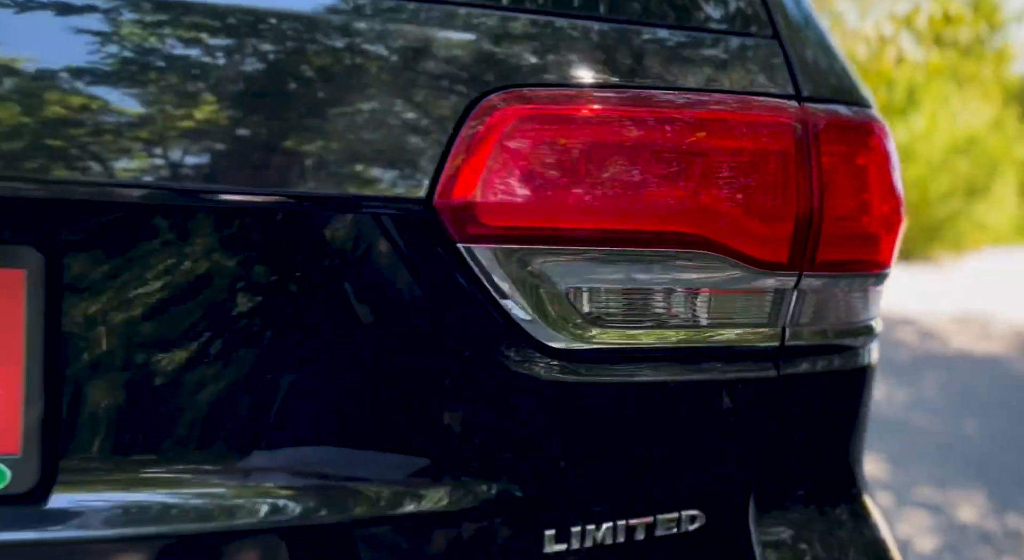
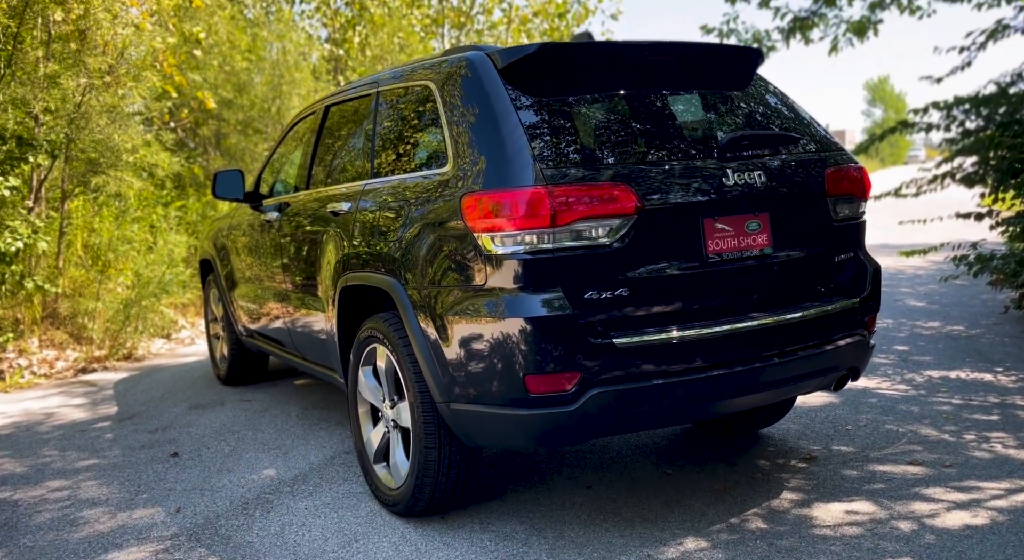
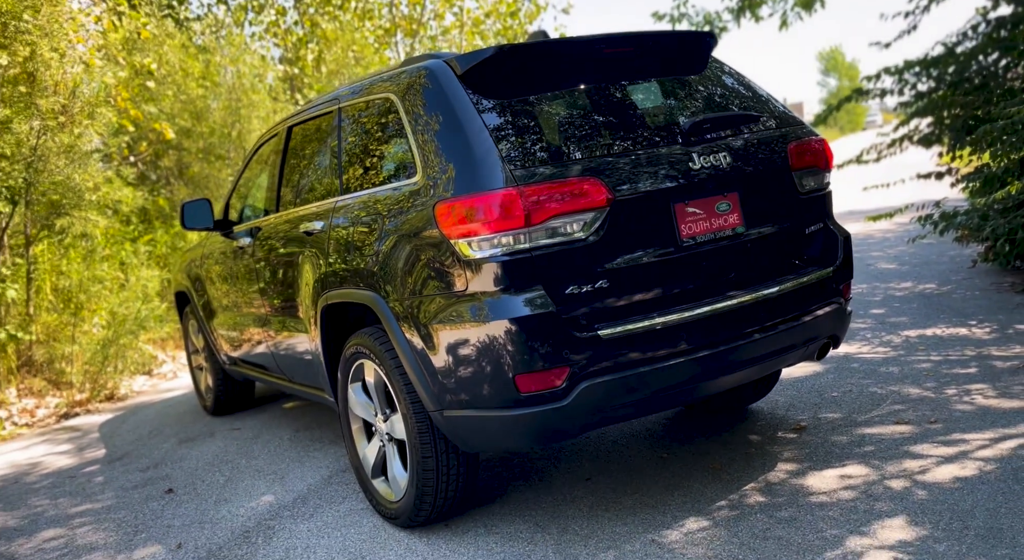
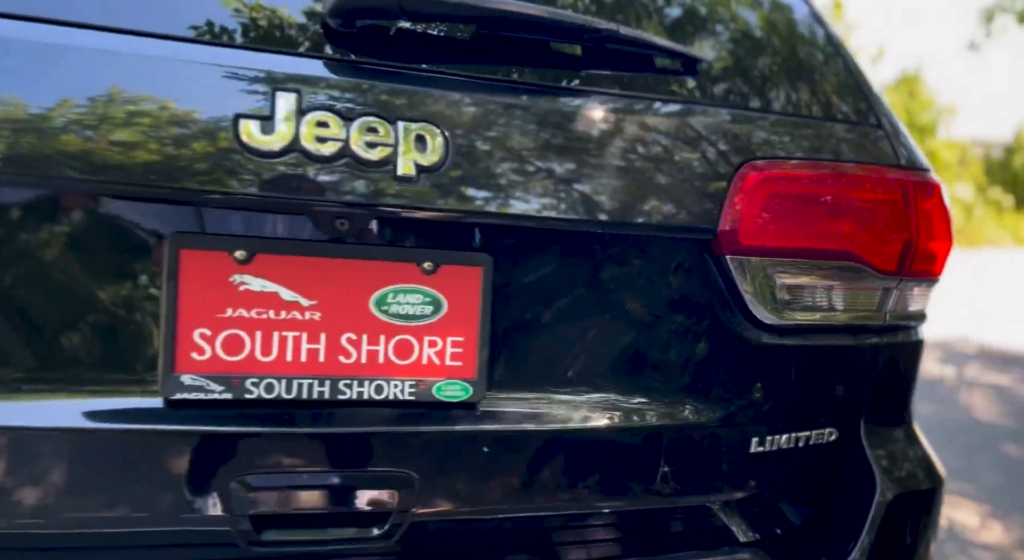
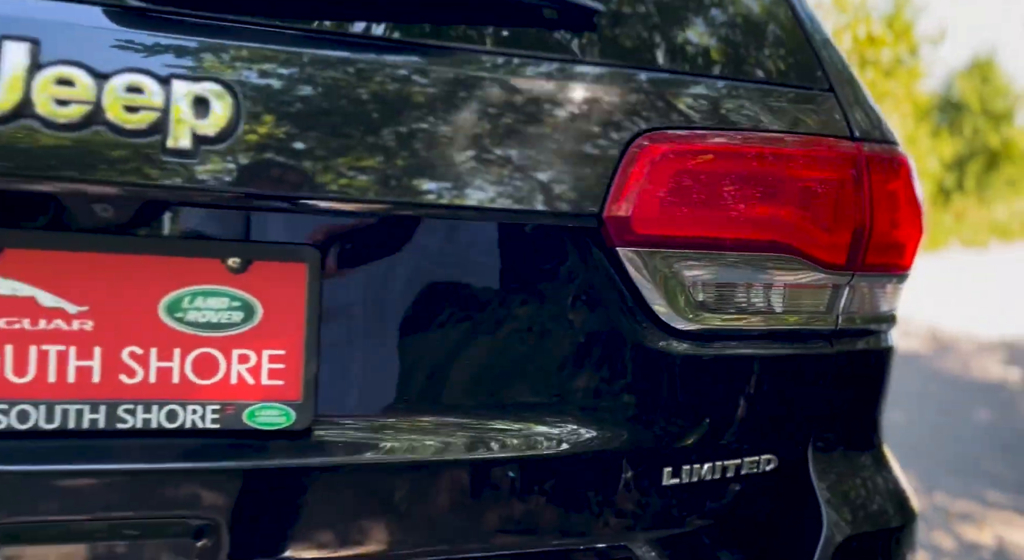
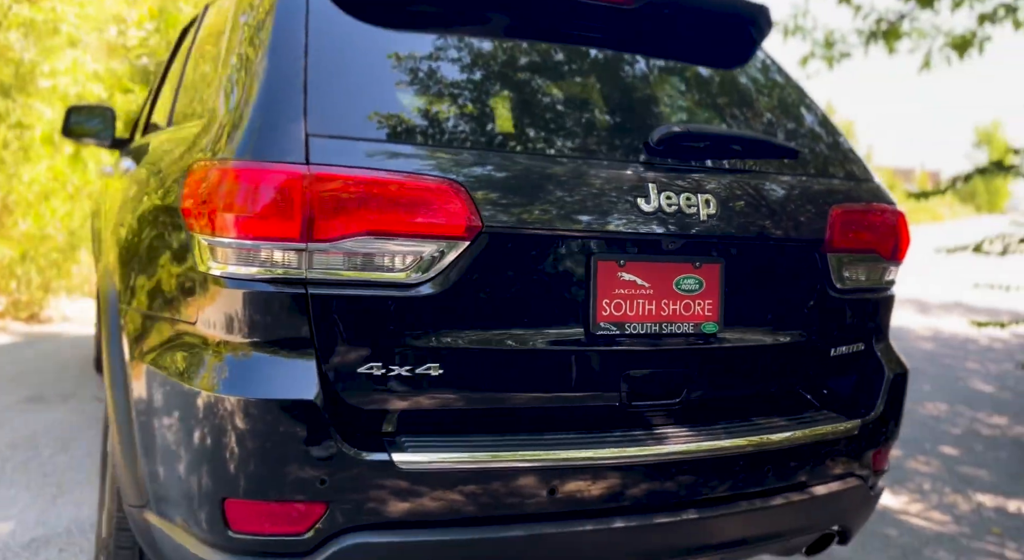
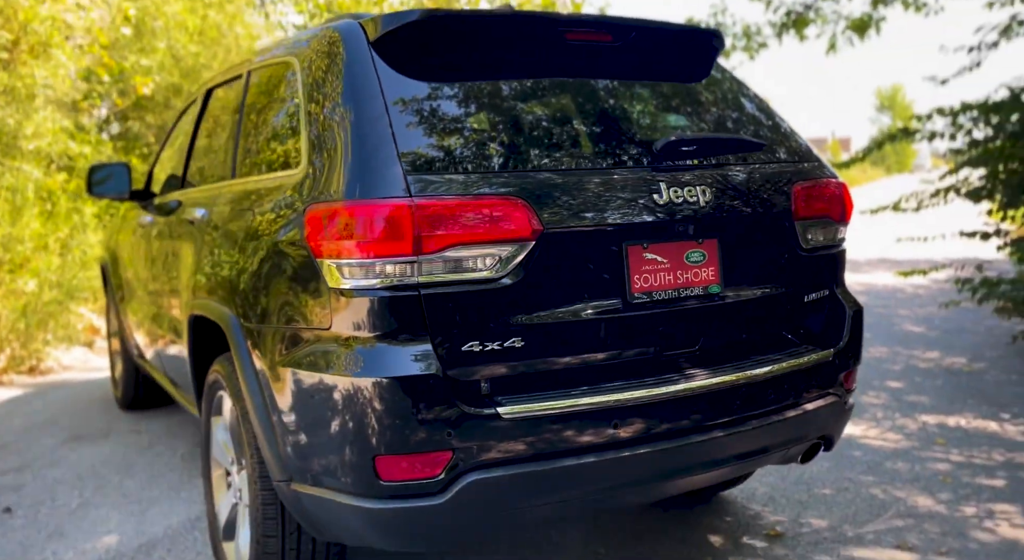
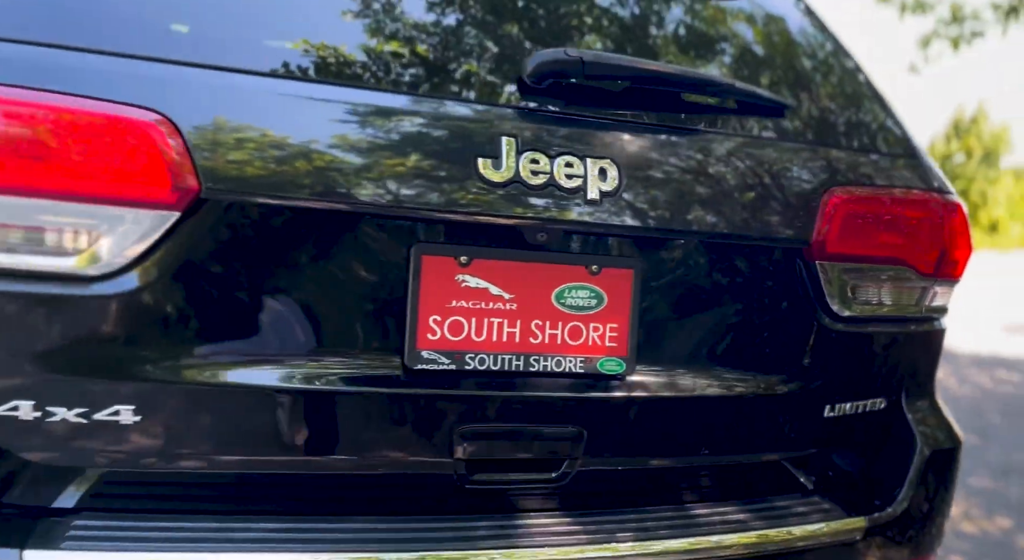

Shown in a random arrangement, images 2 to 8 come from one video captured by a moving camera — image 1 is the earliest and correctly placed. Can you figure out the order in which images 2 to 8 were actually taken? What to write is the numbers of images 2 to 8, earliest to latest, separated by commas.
5, 4, 8, 6, 7, 3, 2
